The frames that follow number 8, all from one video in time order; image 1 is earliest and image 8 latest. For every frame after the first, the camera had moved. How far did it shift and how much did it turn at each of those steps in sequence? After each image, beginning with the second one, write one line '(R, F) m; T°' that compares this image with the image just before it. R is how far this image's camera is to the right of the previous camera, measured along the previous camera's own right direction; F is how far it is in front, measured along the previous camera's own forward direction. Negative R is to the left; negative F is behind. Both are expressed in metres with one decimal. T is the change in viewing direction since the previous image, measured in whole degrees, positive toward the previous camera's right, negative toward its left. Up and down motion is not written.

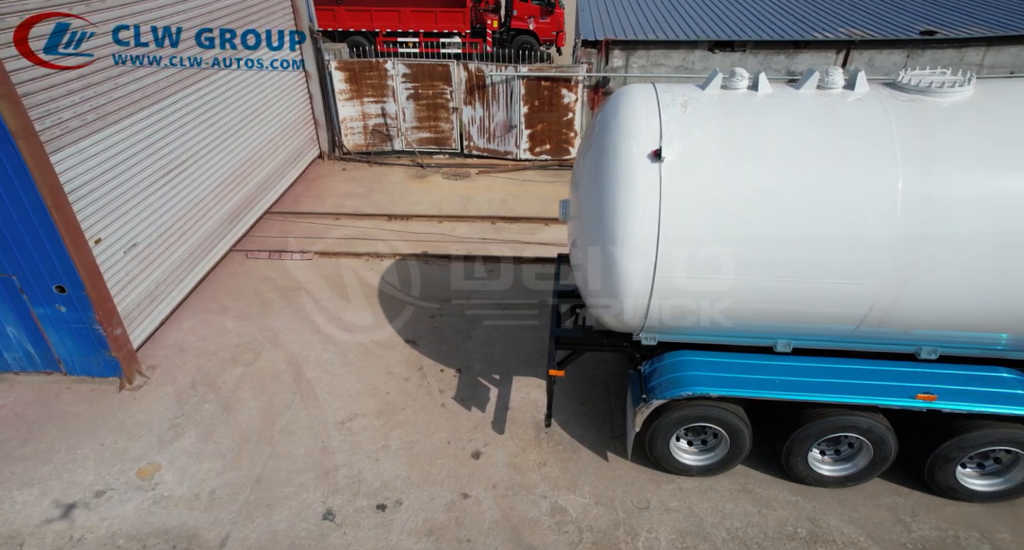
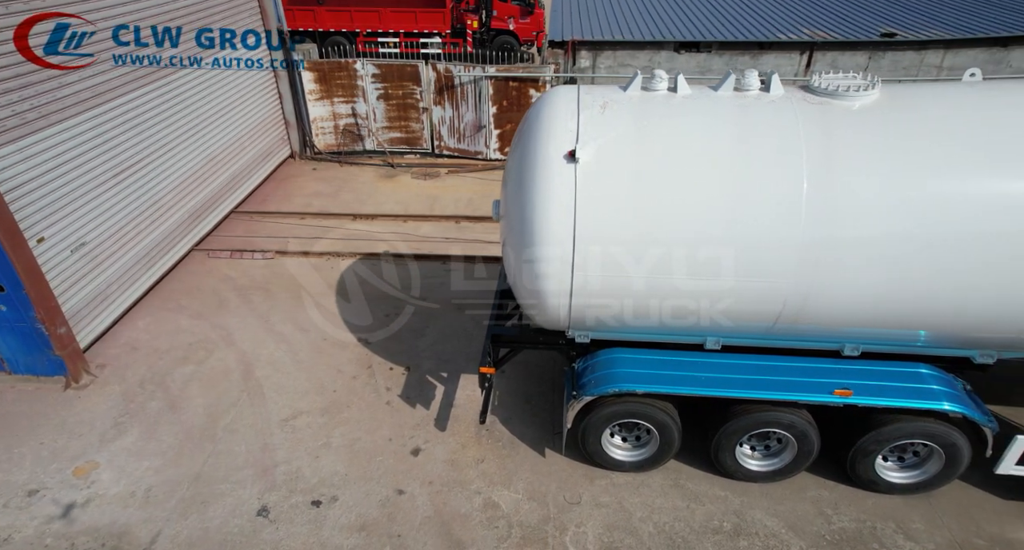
(+0.5, -0.1) m; +1°
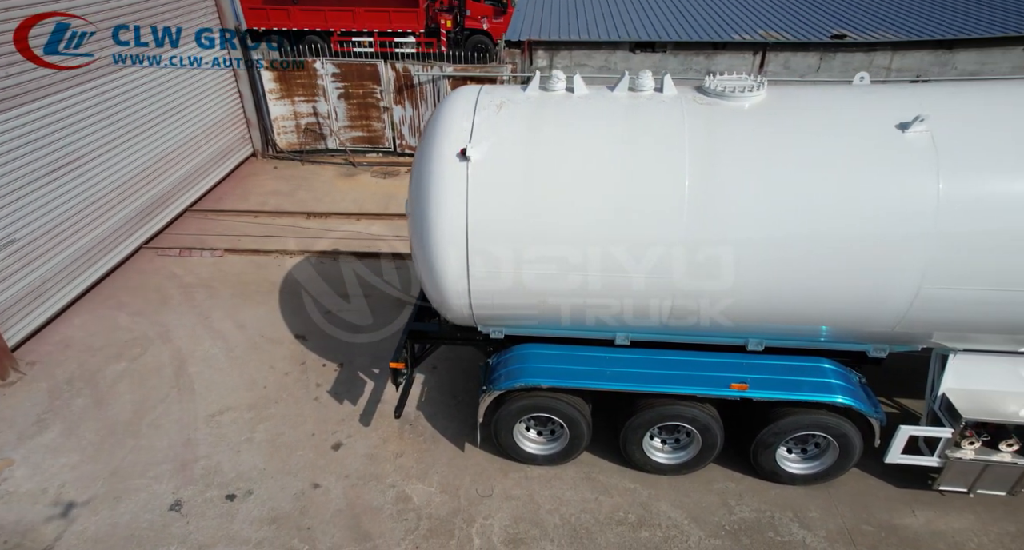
(+0.7, -0.1) m; +1°
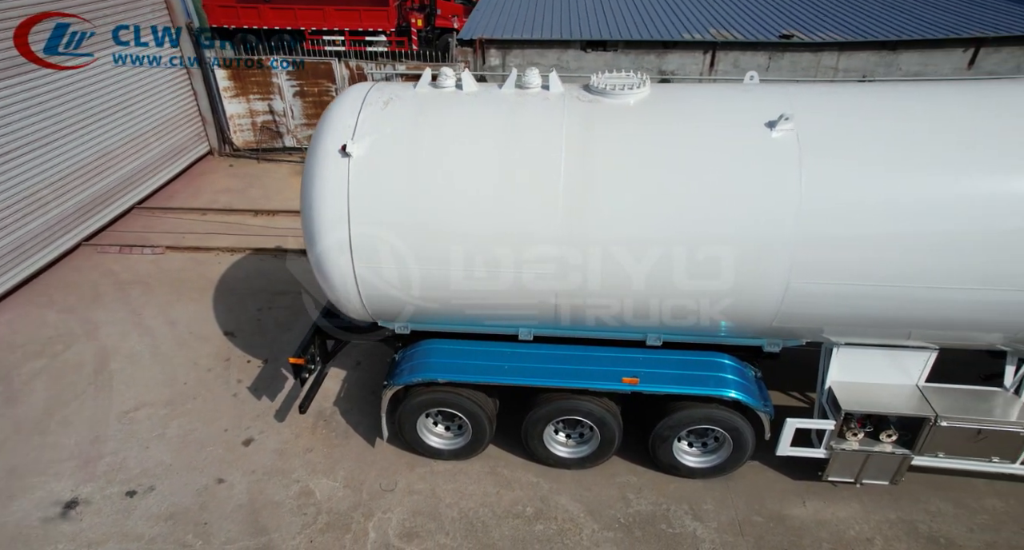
(+0.7, 0.0) m; +1°
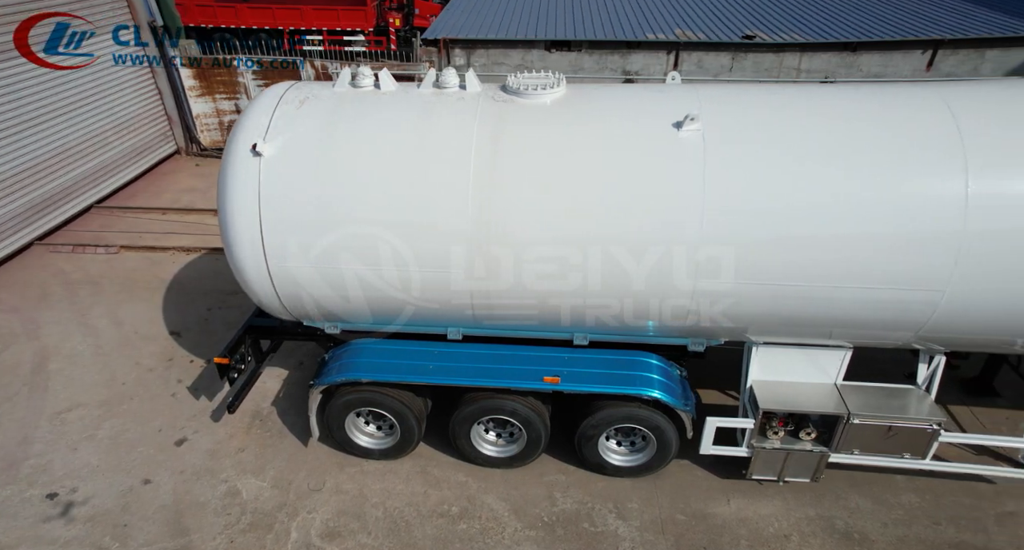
(+0.5, 0.0) m; +1°
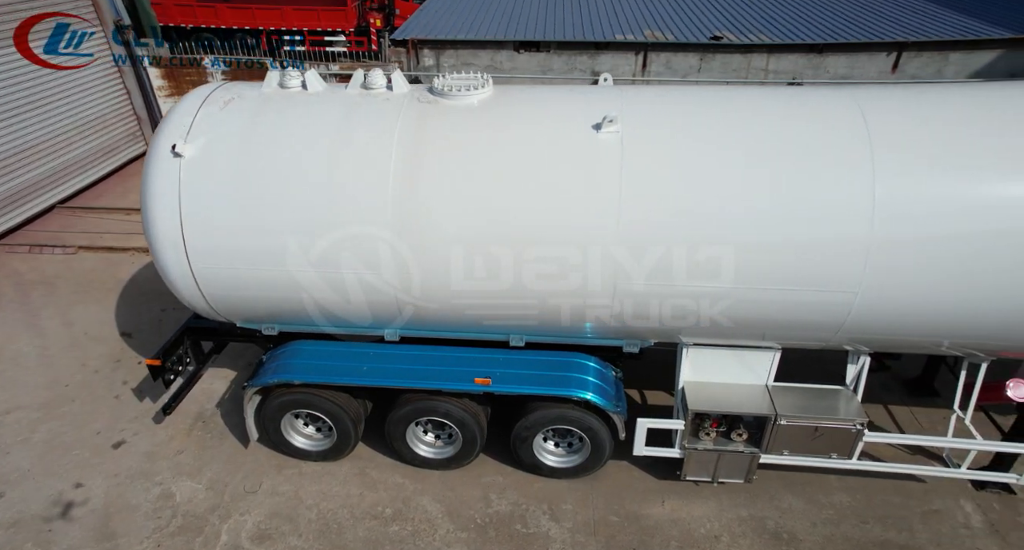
(+0.5, 0.0) m; +1°
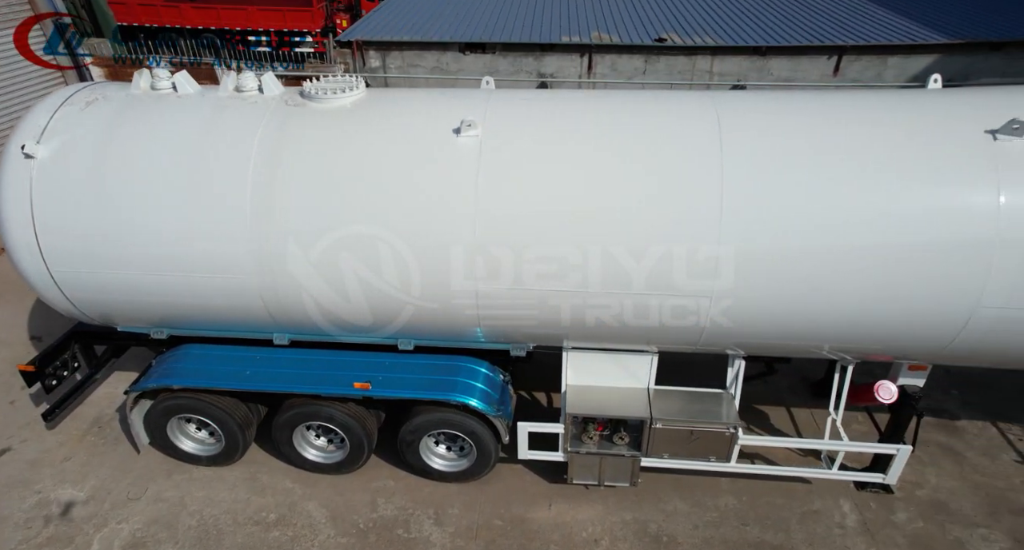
(+0.8, 0.0) m; +1°
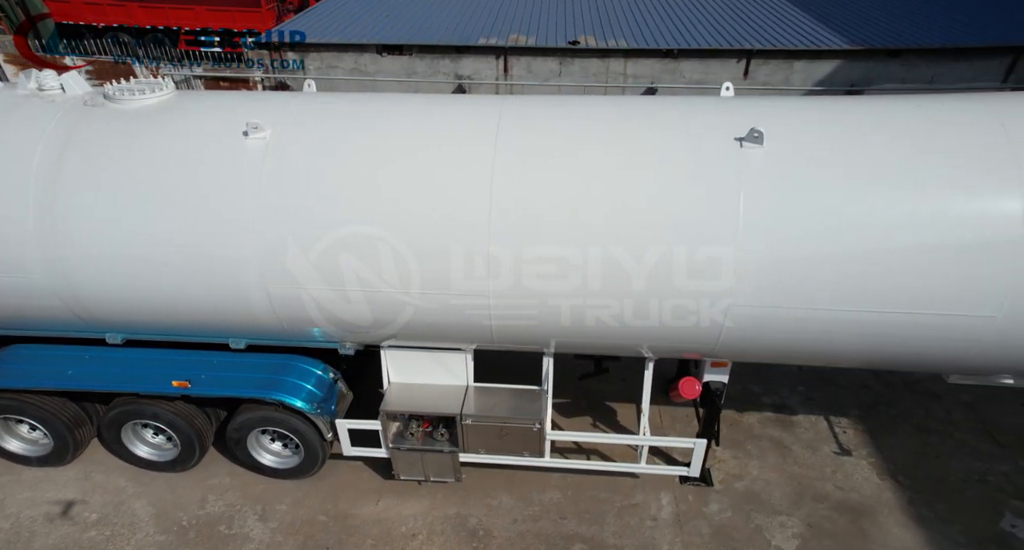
(+1.3, -0.1) m; +1°
